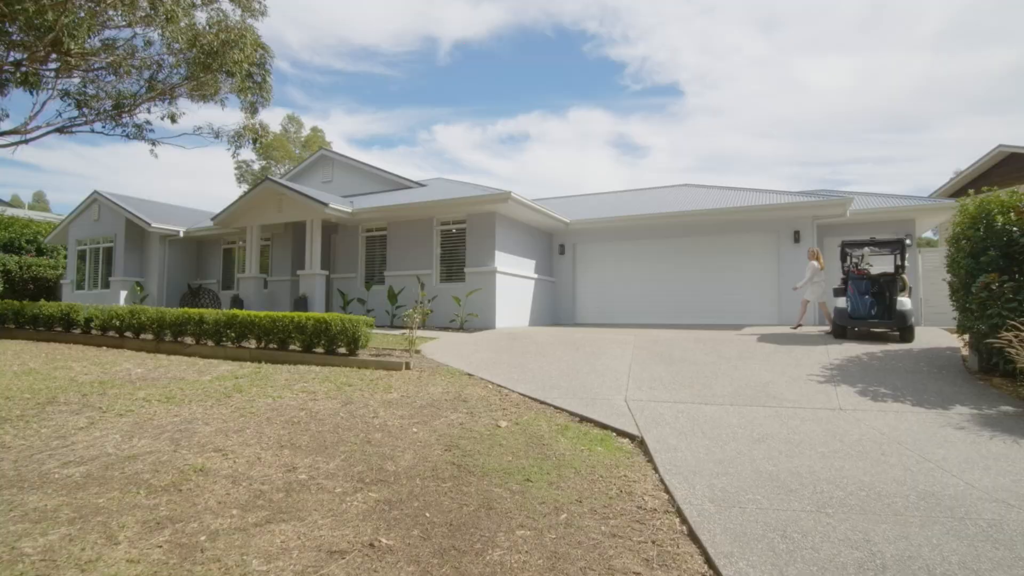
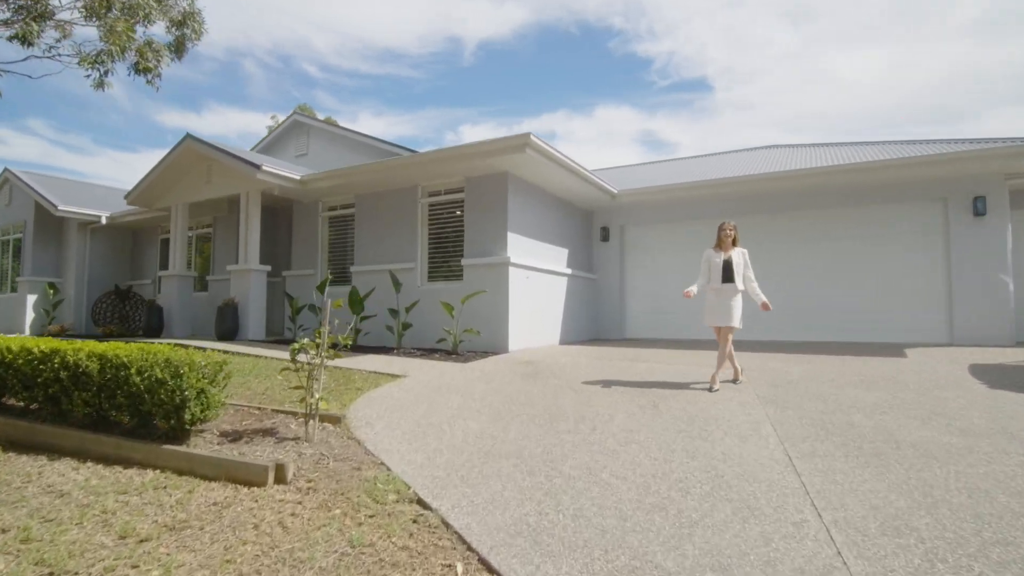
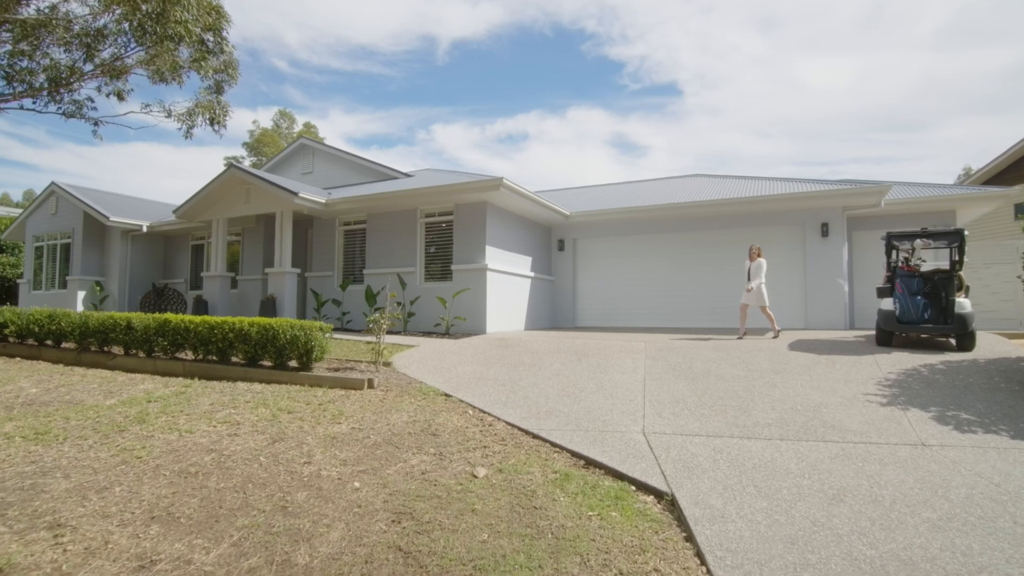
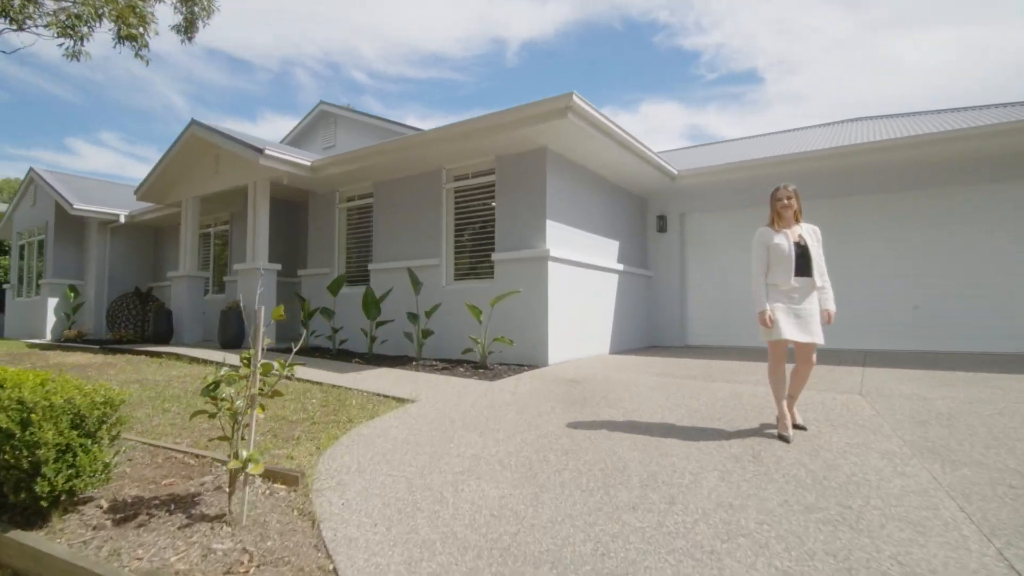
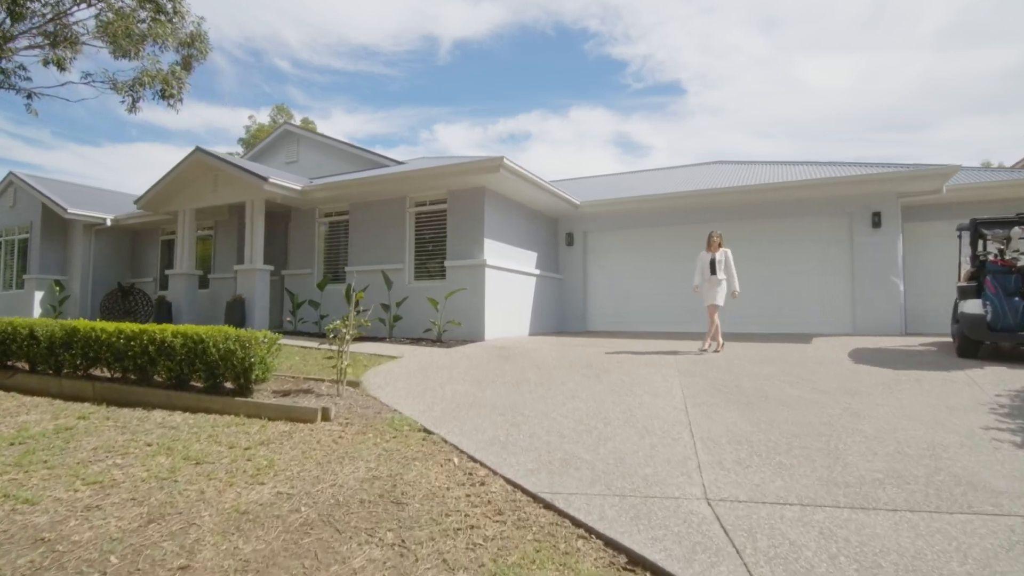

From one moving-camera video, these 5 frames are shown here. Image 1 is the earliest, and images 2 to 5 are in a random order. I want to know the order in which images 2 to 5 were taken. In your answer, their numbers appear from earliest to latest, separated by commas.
3, 5, 2, 4
